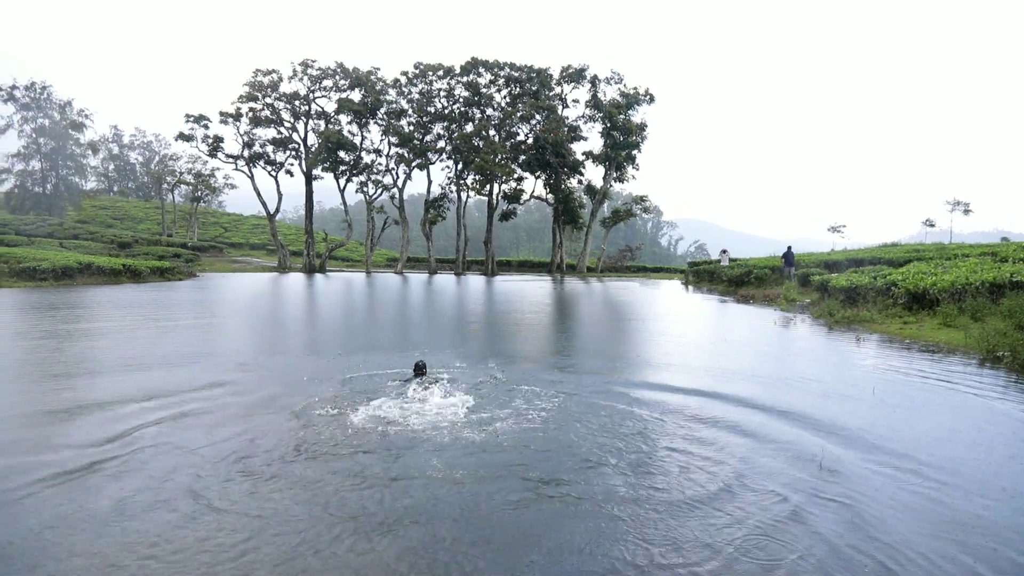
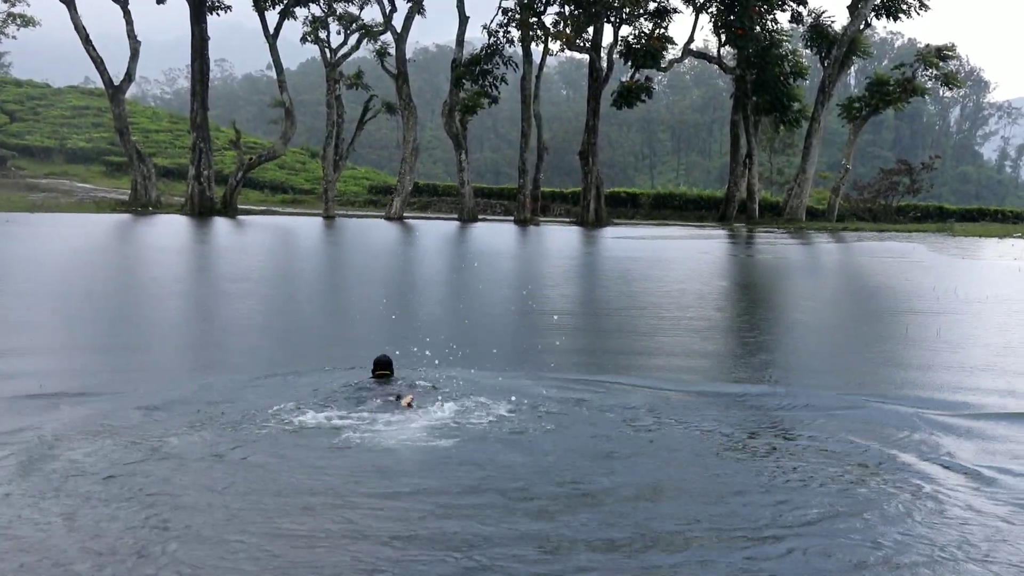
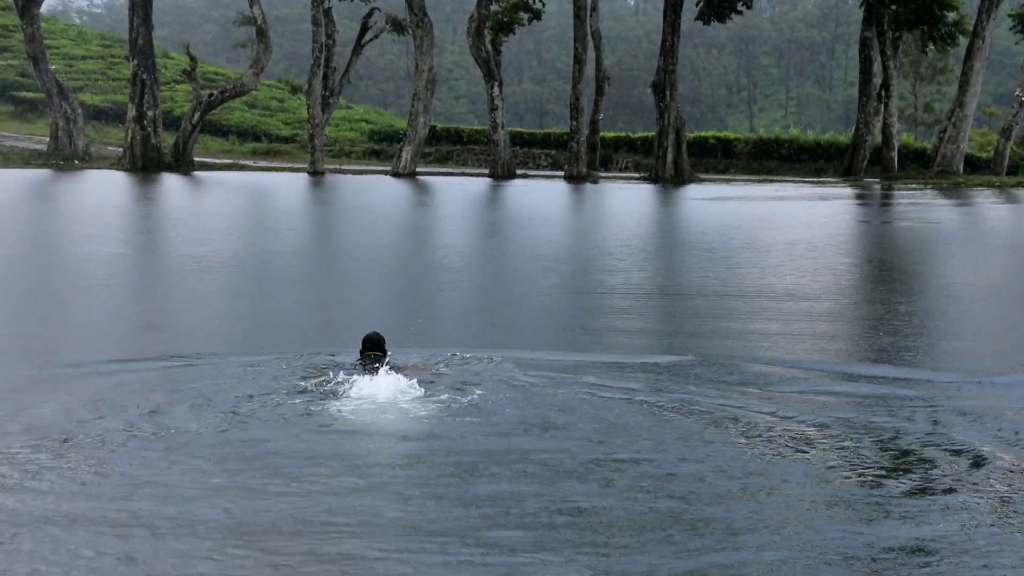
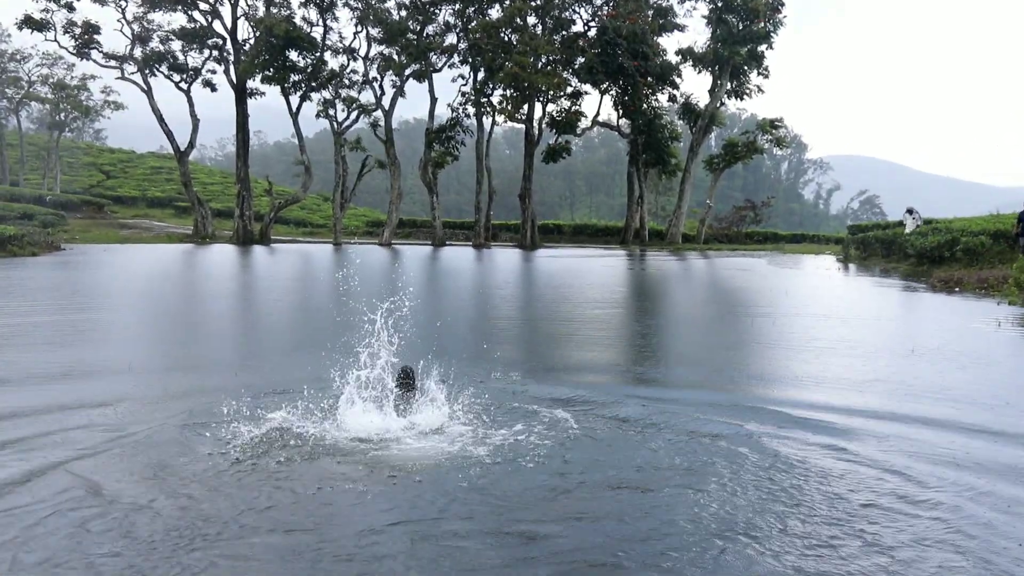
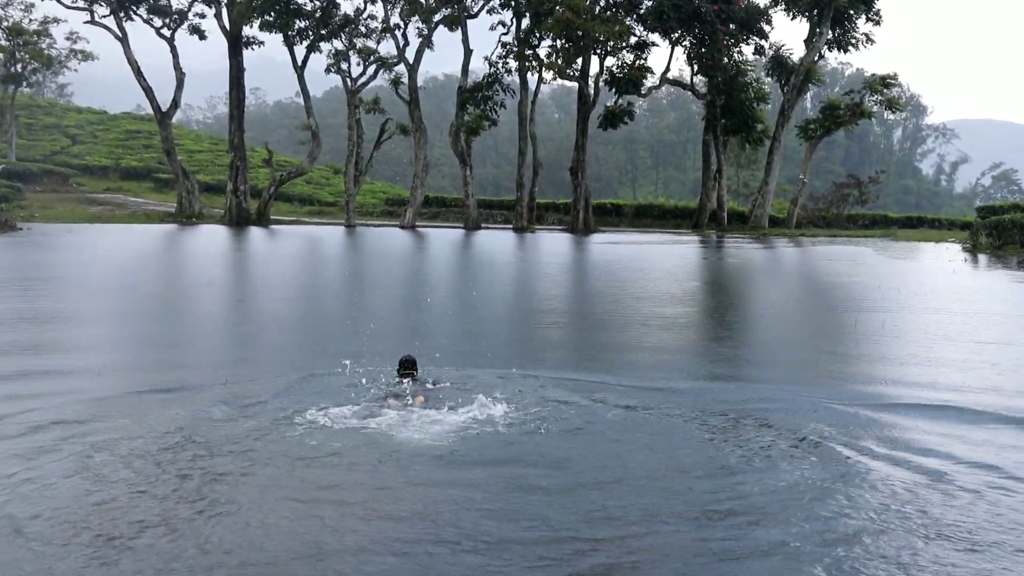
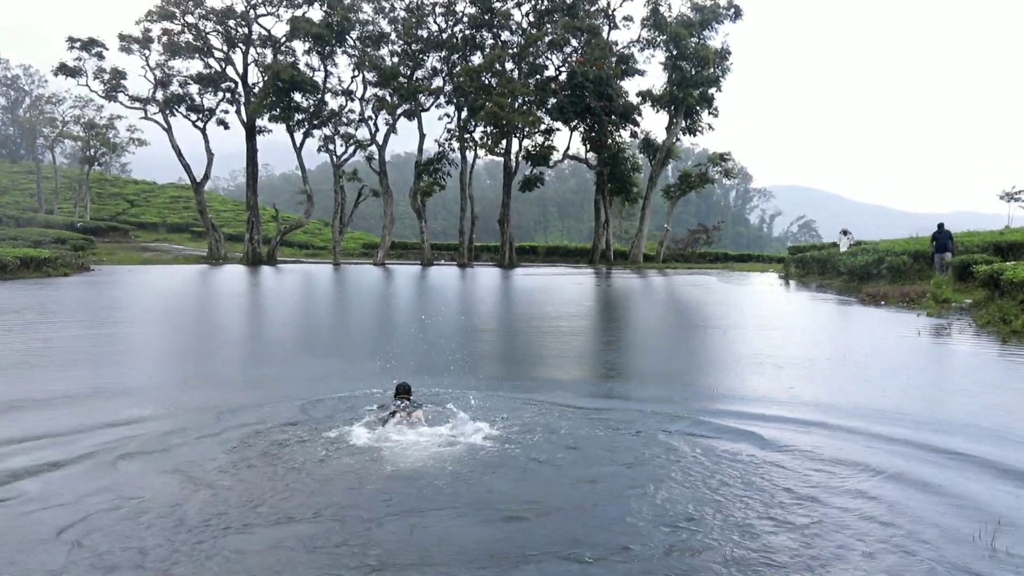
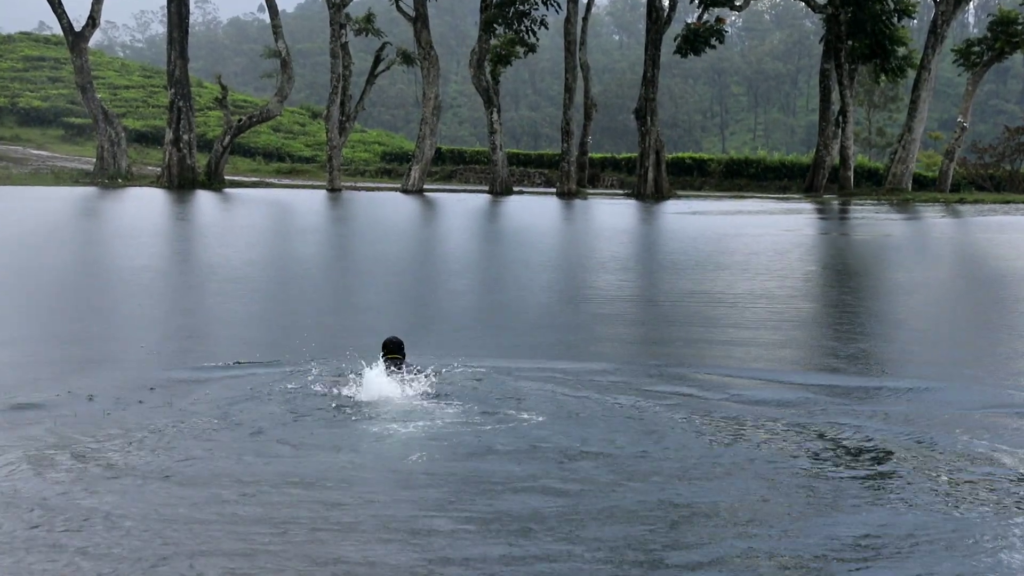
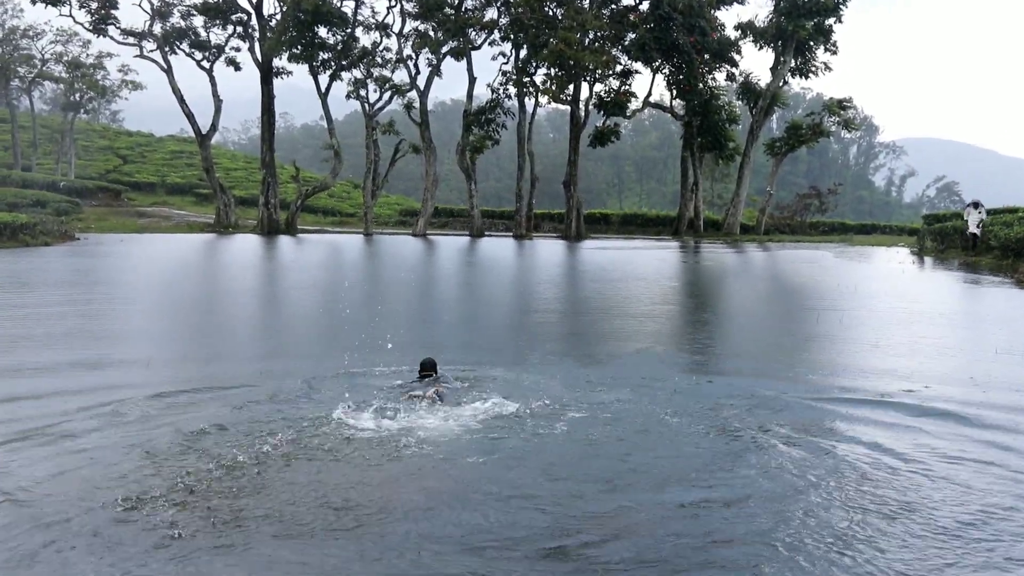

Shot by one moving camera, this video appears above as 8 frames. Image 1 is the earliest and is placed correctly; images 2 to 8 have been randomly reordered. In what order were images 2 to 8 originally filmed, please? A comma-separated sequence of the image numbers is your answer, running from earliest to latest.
6, 4, 8, 5, 2, 7, 3
